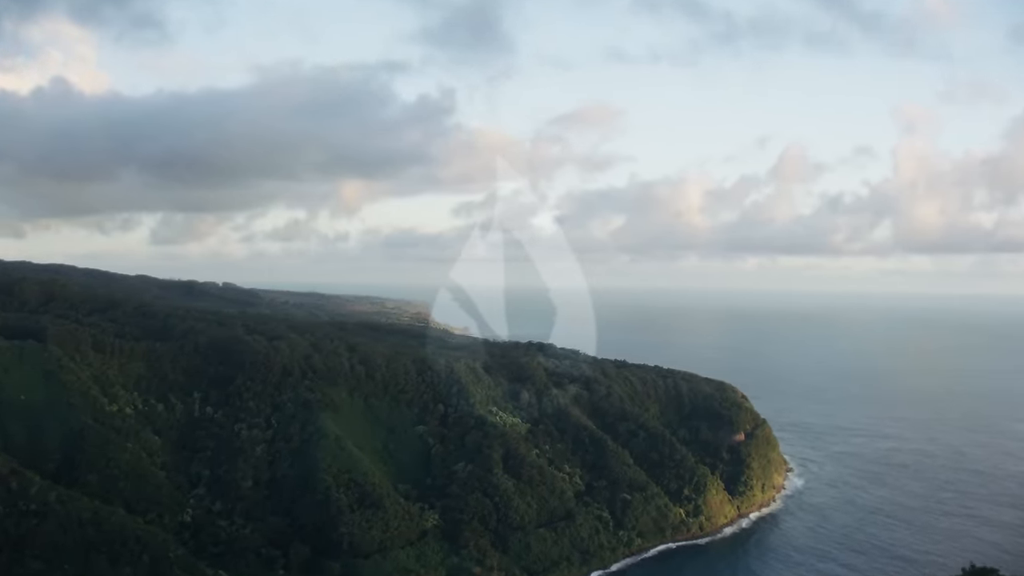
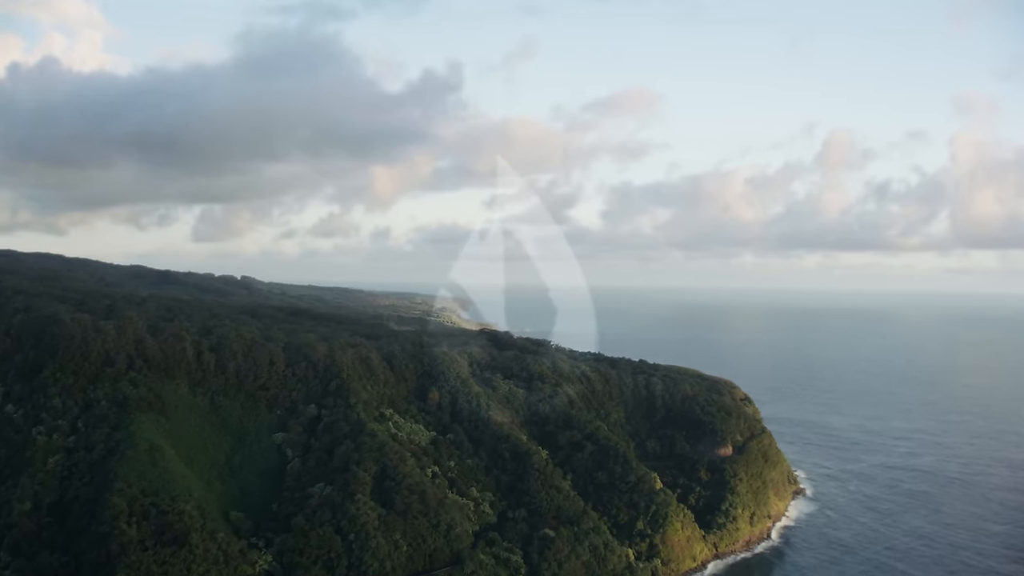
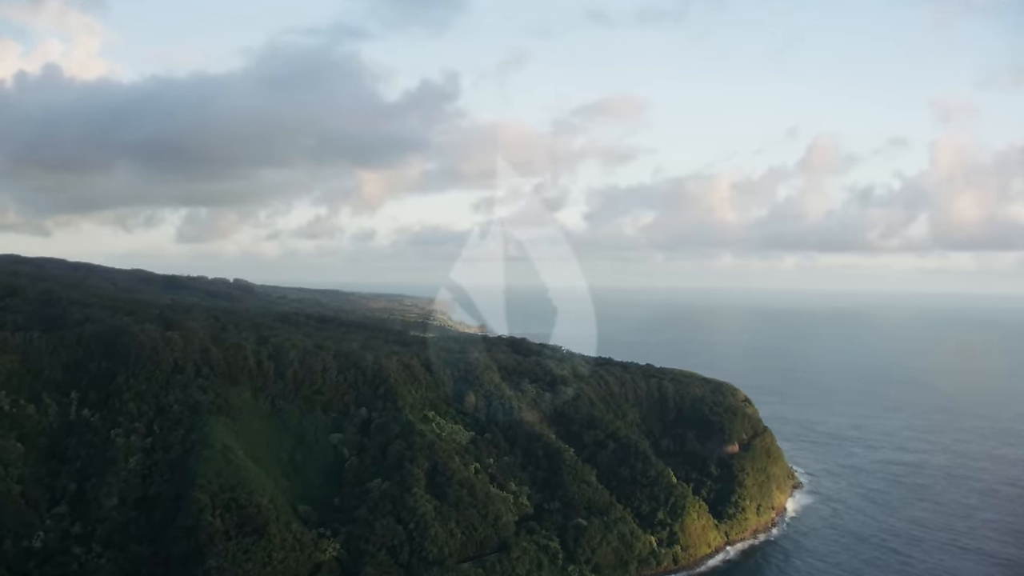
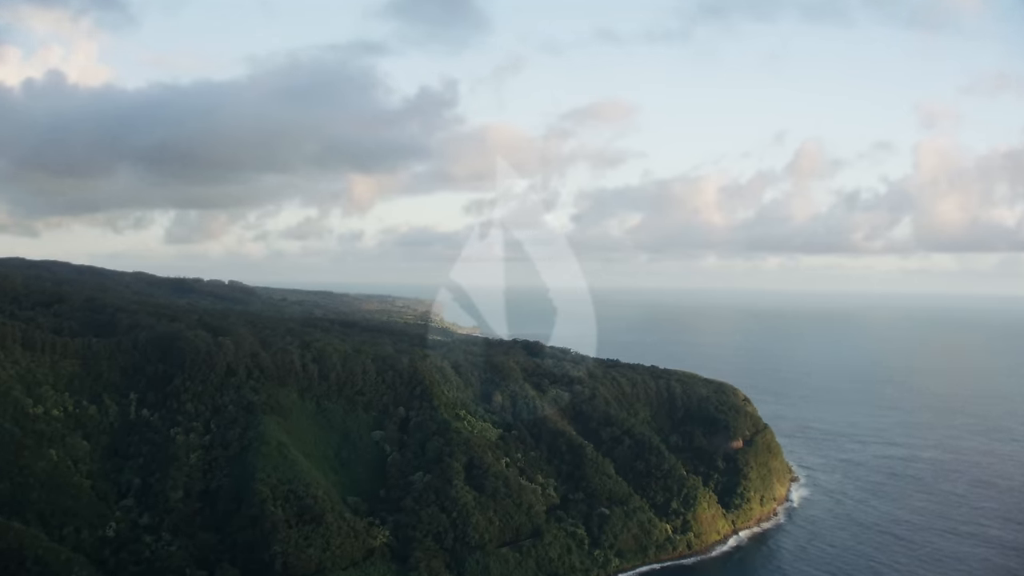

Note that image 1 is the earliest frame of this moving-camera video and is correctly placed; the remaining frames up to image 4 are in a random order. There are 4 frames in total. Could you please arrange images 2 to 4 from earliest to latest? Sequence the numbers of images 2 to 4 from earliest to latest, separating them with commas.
4, 3, 2
